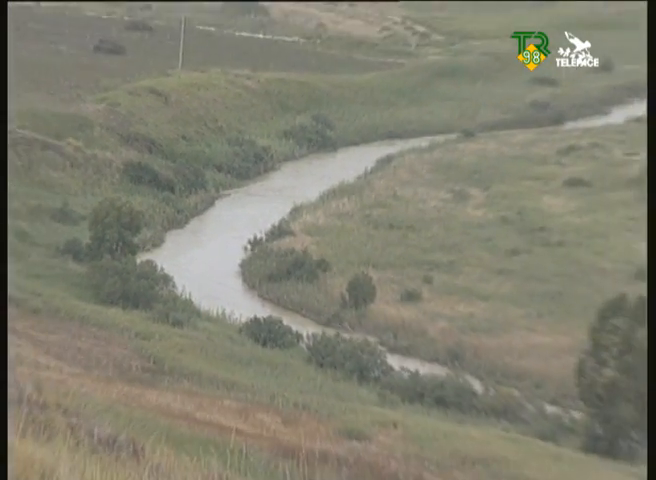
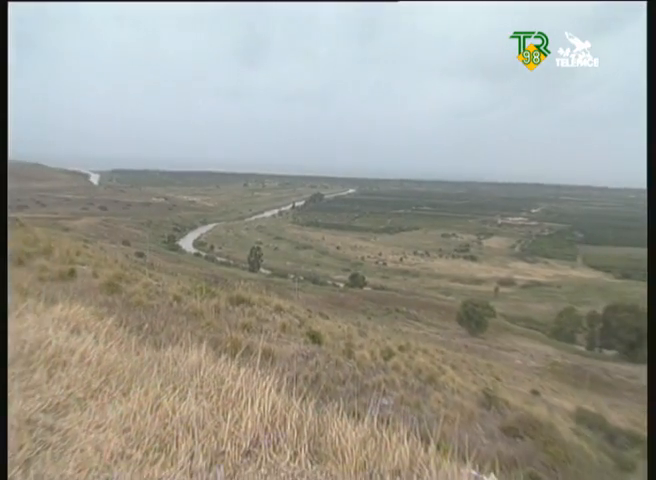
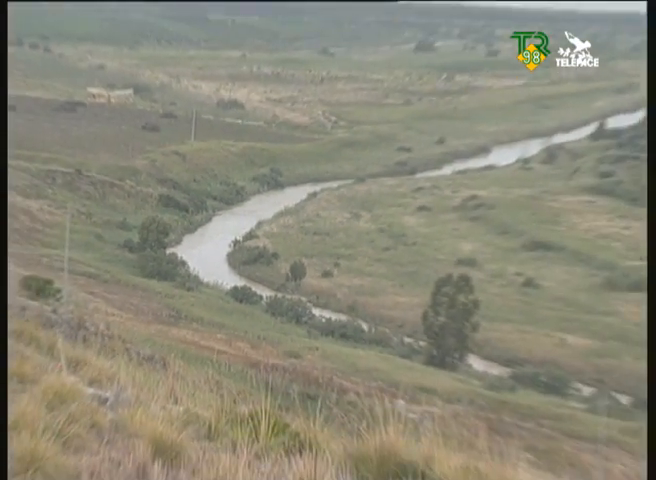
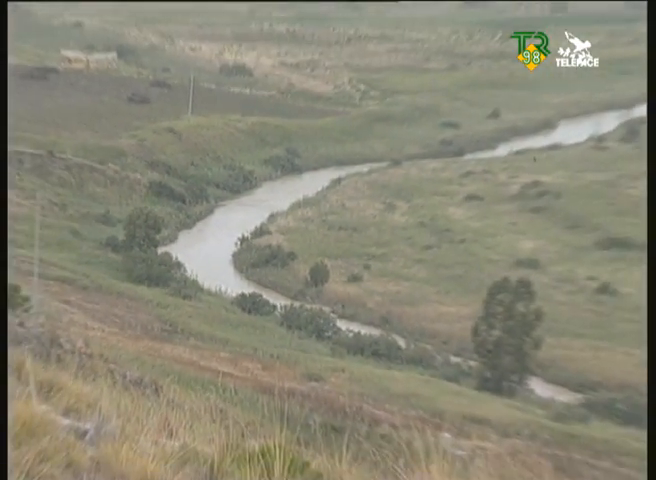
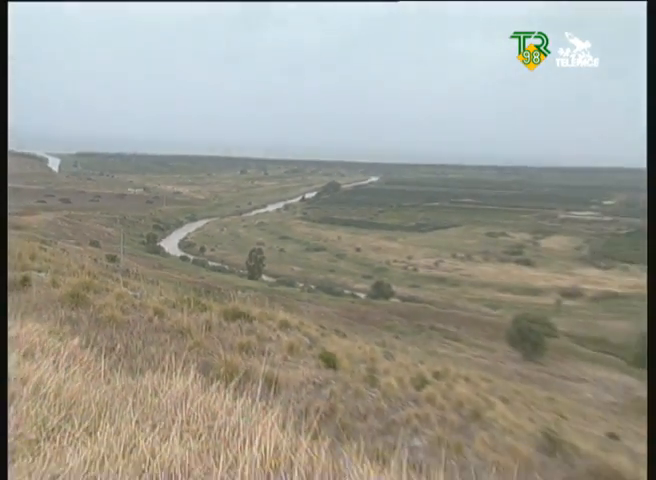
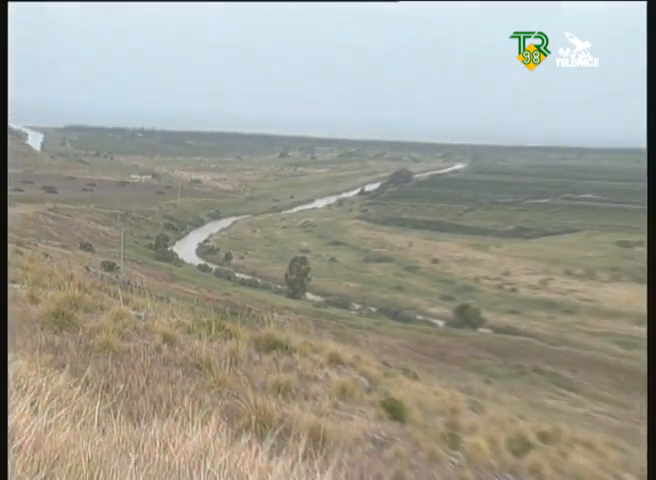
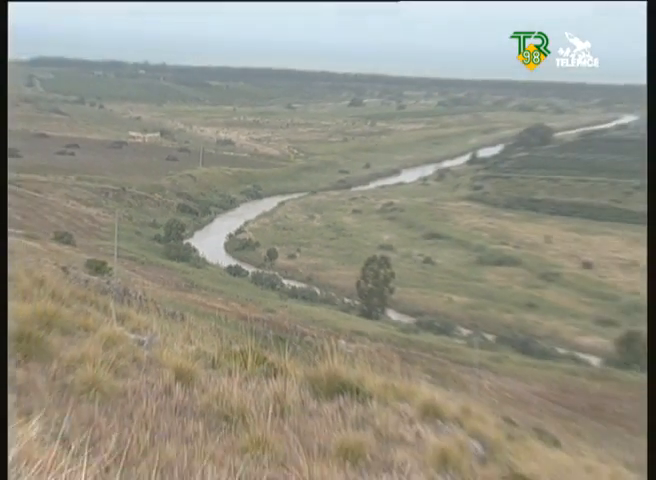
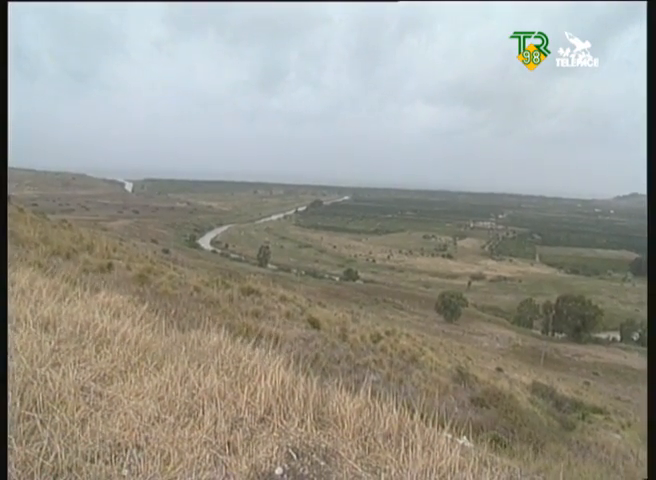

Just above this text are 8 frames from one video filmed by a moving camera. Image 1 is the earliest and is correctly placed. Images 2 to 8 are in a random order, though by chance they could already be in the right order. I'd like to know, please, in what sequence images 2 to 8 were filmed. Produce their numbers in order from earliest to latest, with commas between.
4, 3, 7, 6, 5, 2, 8
